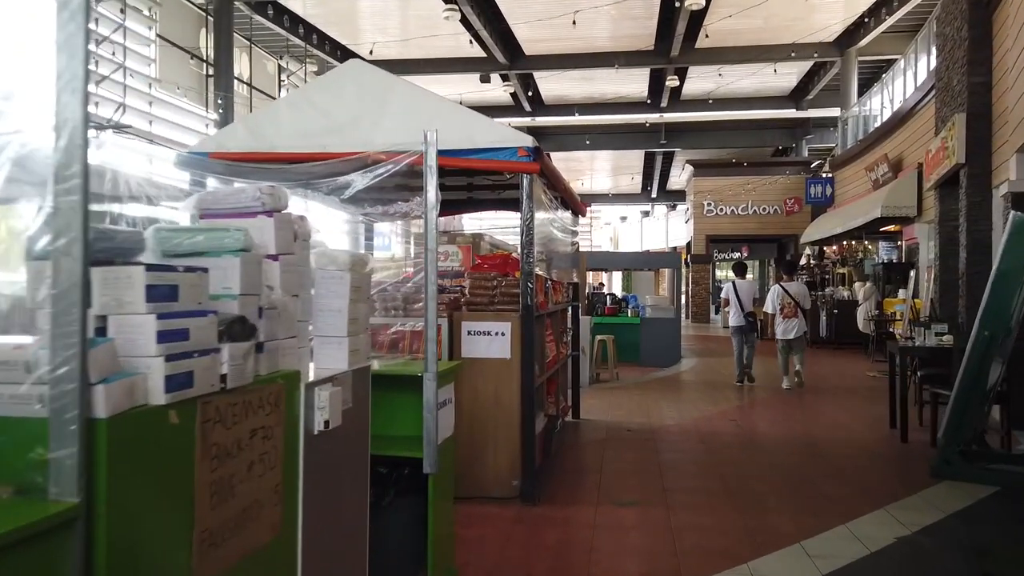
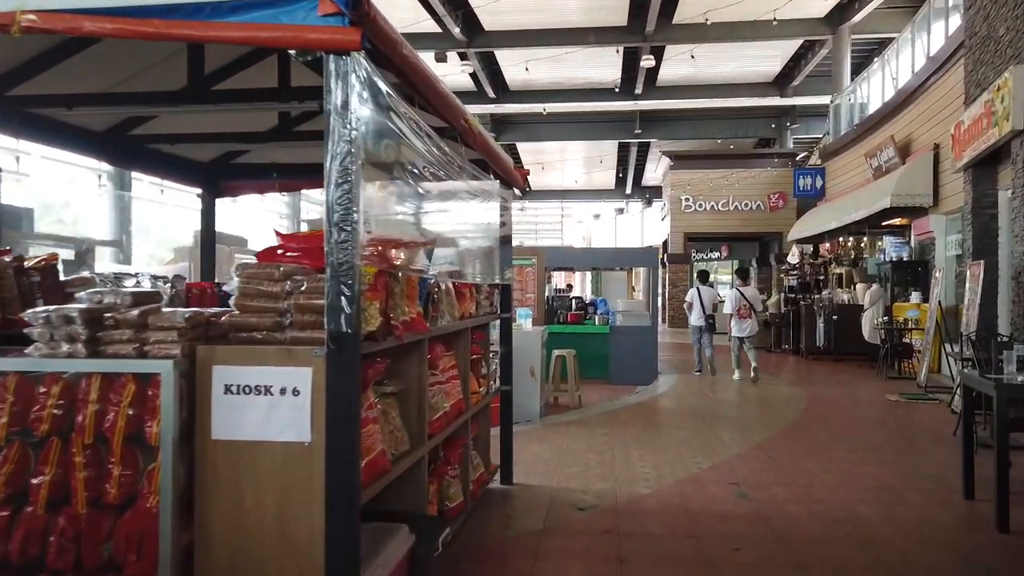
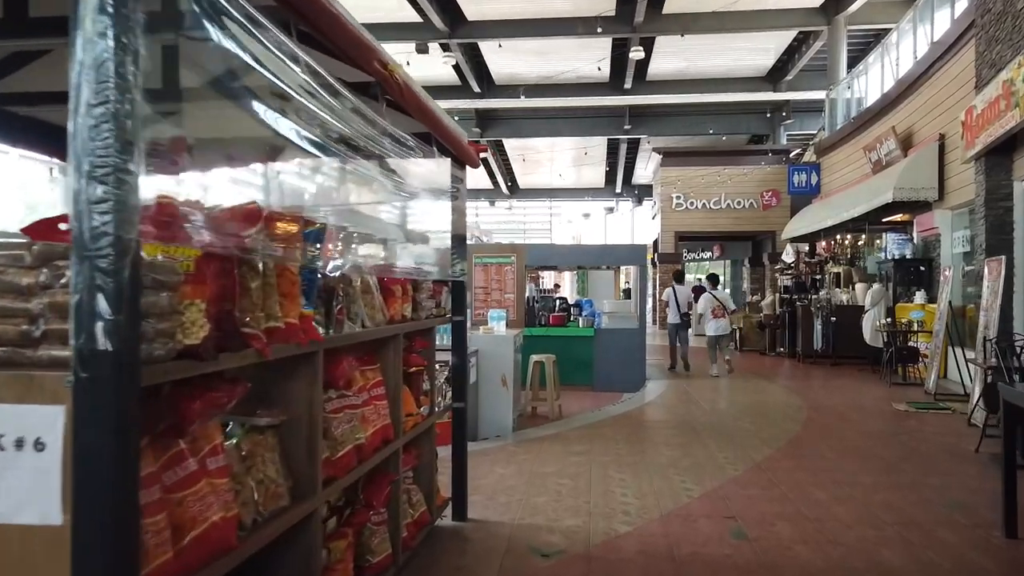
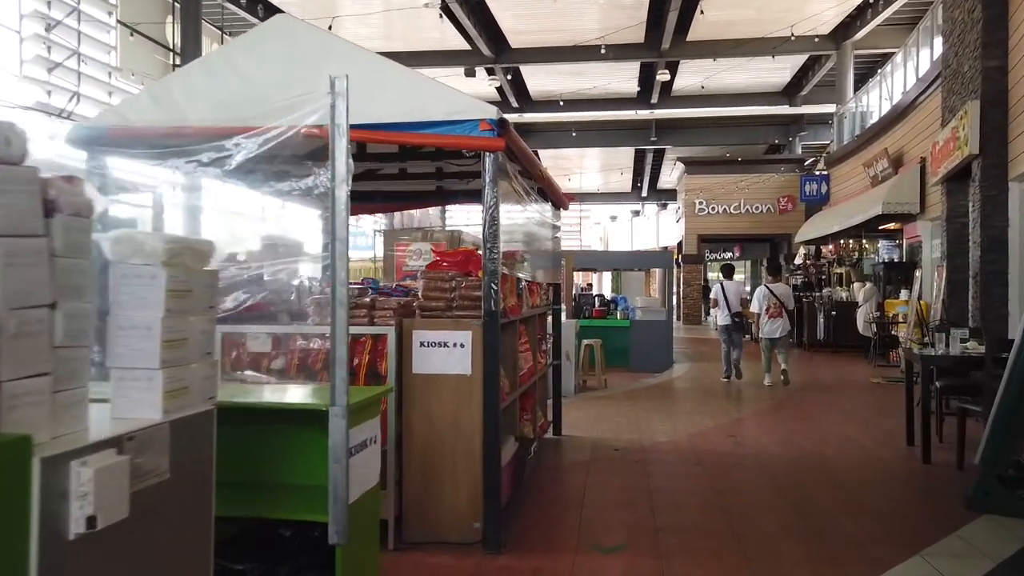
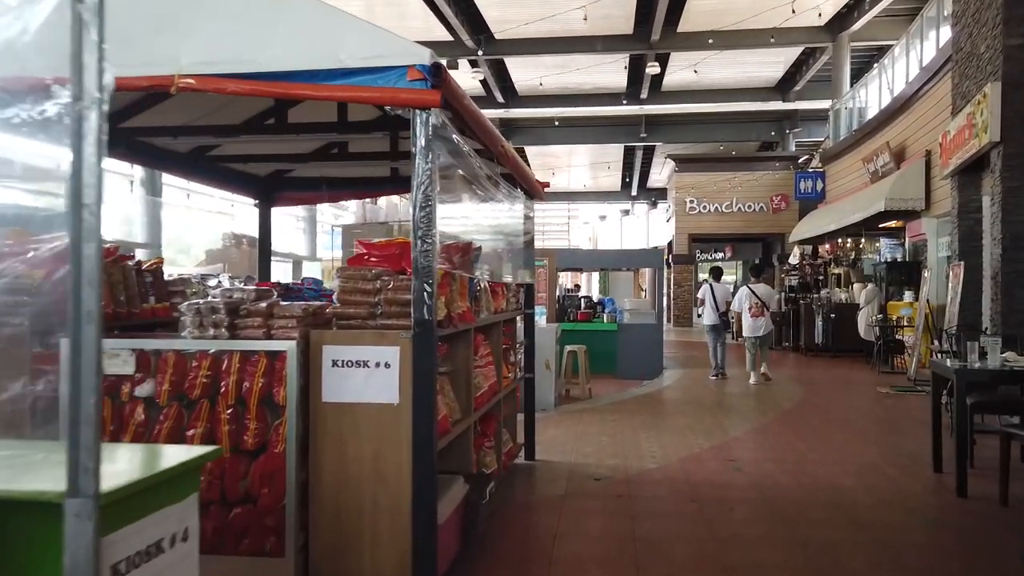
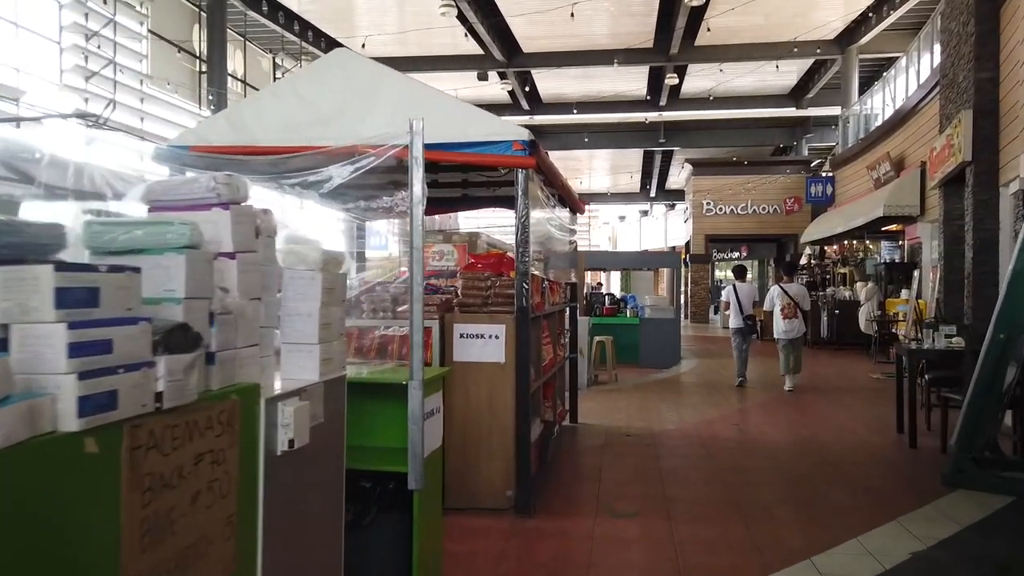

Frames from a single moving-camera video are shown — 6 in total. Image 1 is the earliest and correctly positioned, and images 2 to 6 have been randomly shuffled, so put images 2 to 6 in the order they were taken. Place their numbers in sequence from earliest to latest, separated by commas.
6, 4, 5, 2, 3
